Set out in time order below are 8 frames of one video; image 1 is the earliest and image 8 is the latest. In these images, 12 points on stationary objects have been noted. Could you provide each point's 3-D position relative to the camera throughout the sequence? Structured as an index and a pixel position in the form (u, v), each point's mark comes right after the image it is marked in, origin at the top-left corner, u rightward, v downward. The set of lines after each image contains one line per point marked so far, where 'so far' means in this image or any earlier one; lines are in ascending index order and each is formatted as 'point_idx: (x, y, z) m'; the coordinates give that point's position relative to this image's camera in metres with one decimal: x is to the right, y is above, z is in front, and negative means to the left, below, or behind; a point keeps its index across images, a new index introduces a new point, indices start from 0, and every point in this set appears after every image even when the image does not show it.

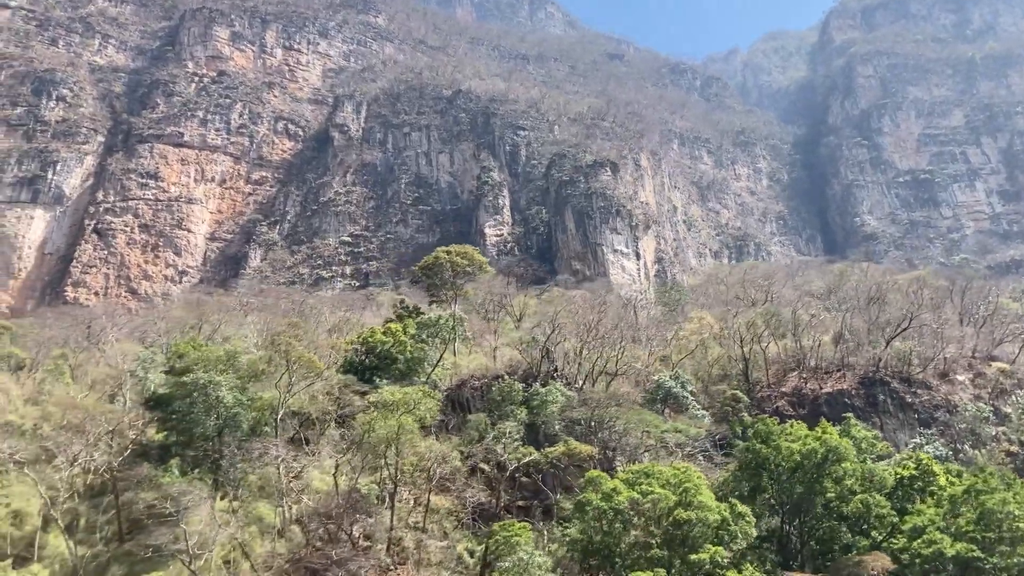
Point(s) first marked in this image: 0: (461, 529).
0: (-1.1, -5.3, +19.3) m
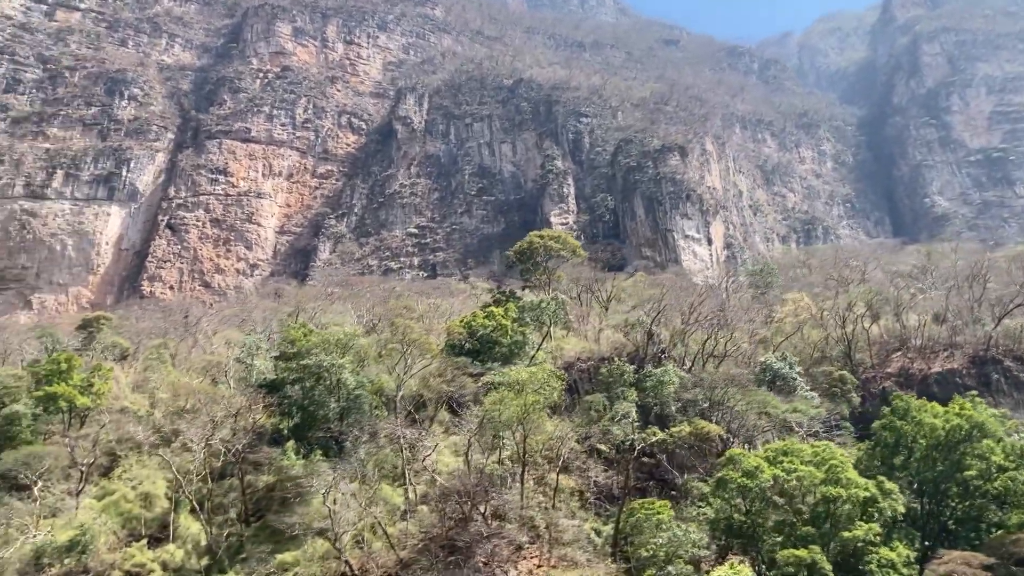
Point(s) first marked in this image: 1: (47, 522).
0: (+1.6, -4.9, +19.3) m
1: (-10.5, -5.3, +20.0) m
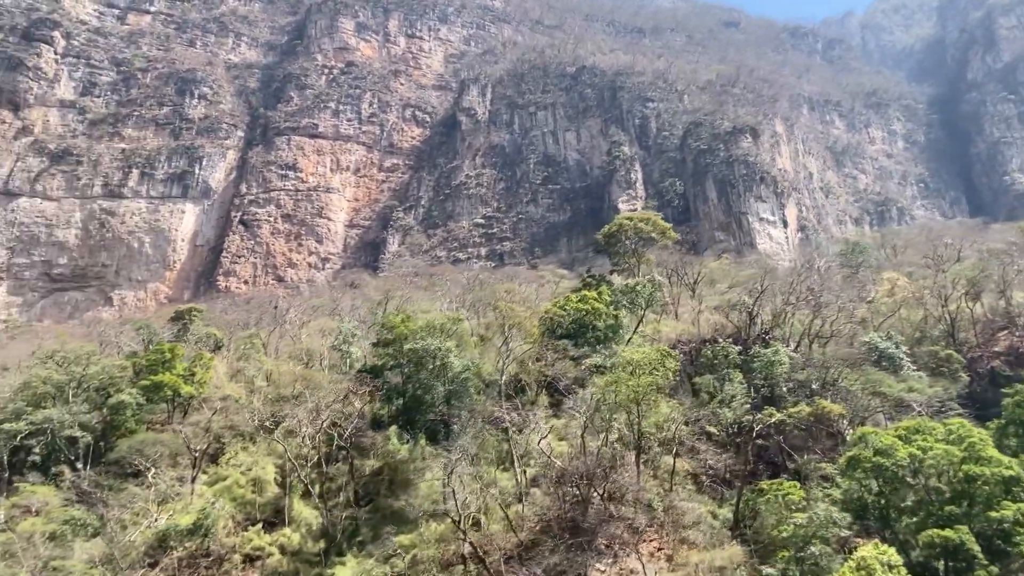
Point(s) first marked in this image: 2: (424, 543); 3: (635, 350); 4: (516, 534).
0: (+4.1, -4.4, +18.9) m
1: (-8.0, -5.1, +20.3) m
2: (-1.8, -5.2, +17.9) m
3: (+2.6, -1.3, +18.9) m
4: (+0.1, -4.9, +17.5) m
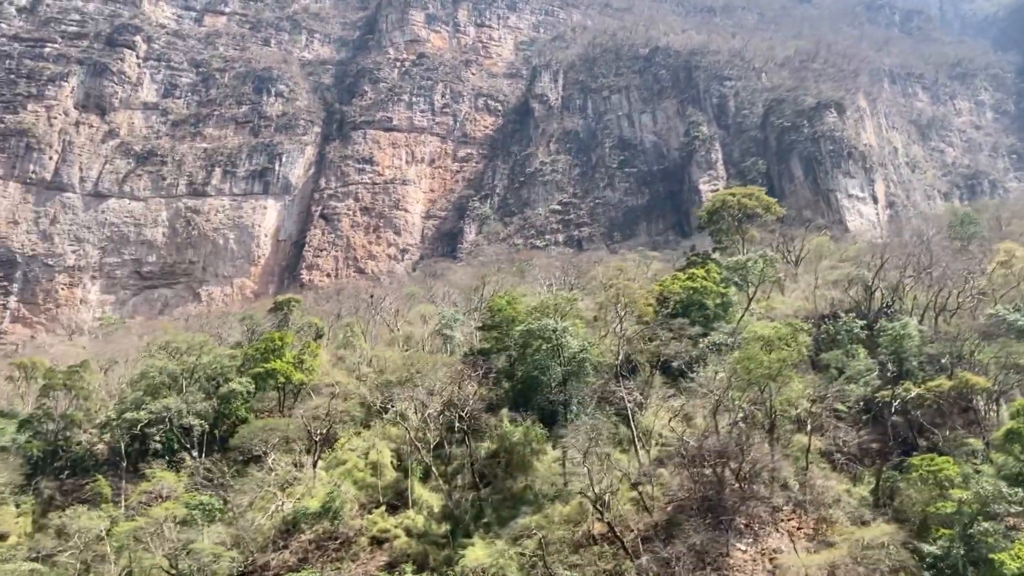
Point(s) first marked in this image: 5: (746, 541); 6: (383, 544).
0: (+6.7, -3.8, +18.3) m
1: (-5.2, -4.7, +20.5) m
2: (+0.8, -4.8, +17.7) m
3: (+5.2, -0.8, +18.3) m
4: (+2.7, -4.4, +17.2) m
5: (+4.4, -4.8, +16.5) m
6: (-2.7, -5.5, +18.7) m
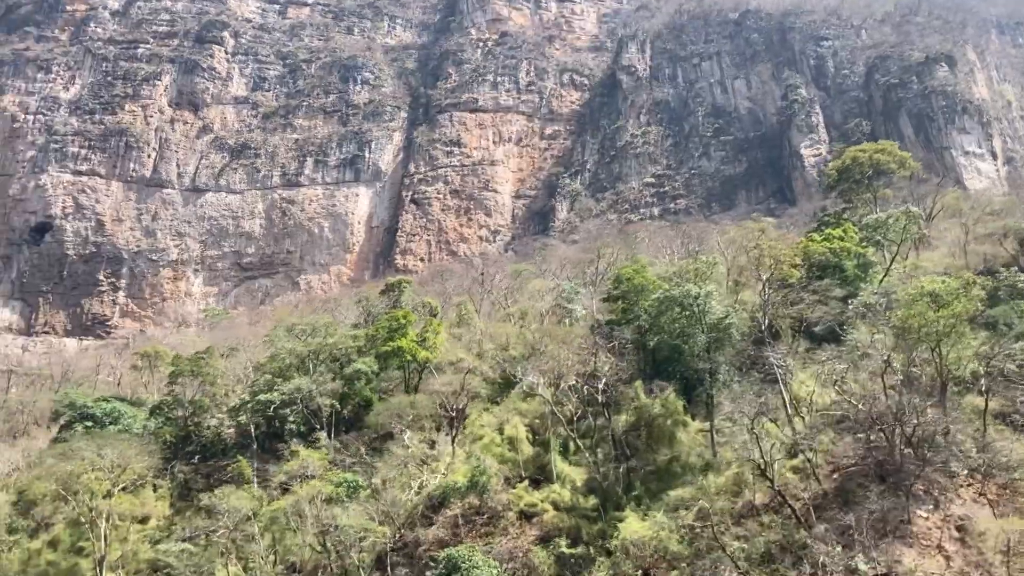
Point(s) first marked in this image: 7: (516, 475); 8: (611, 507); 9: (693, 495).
0: (+9.8, -2.8, +17.0) m
1: (-1.9, -4.2, +20.3) m
2: (+3.8, -4.0, +17.0) m
3: (+8.1, +0.2, +17.1) m
4: (+5.6, -3.6, +16.3) m
5: (+7.3, -3.9, +15.5) m
6: (+0.4, -4.8, +18.4) m
7: (+0.1, -4.3, +19.9) m
8: (+2.0, -4.6, +18.3) m
9: (+3.6, -4.1, +17.2) m
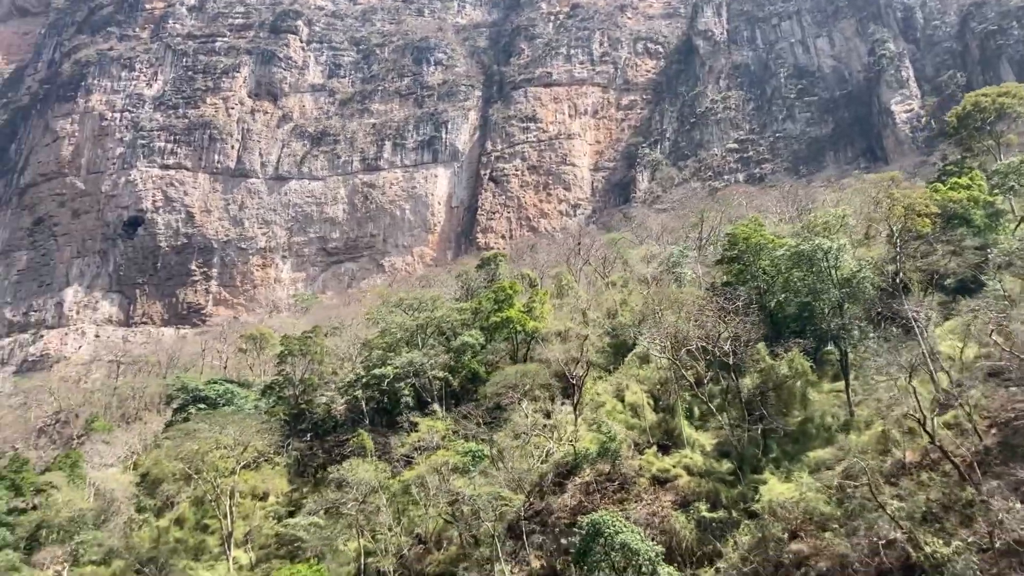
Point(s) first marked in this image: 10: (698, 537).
0: (+12.3, -1.7, +15.9) m
1: (+1.0, -3.4, +20.0) m
2: (+6.4, -3.1, +16.3) m
3: (+10.5, +1.2, +16.1) m
4: (+8.1, -2.7, +15.5) m
5: (+9.8, -2.9, +14.6) m
6: (+3.1, -4.0, +18.0) m
7: (+2.9, -3.4, +19.6) m
8: (+4.7, -3.7, +17.8) m
9: (+6.2, -3.2, +16.6) m
10: (+3.5, -4.6, +16.3) m
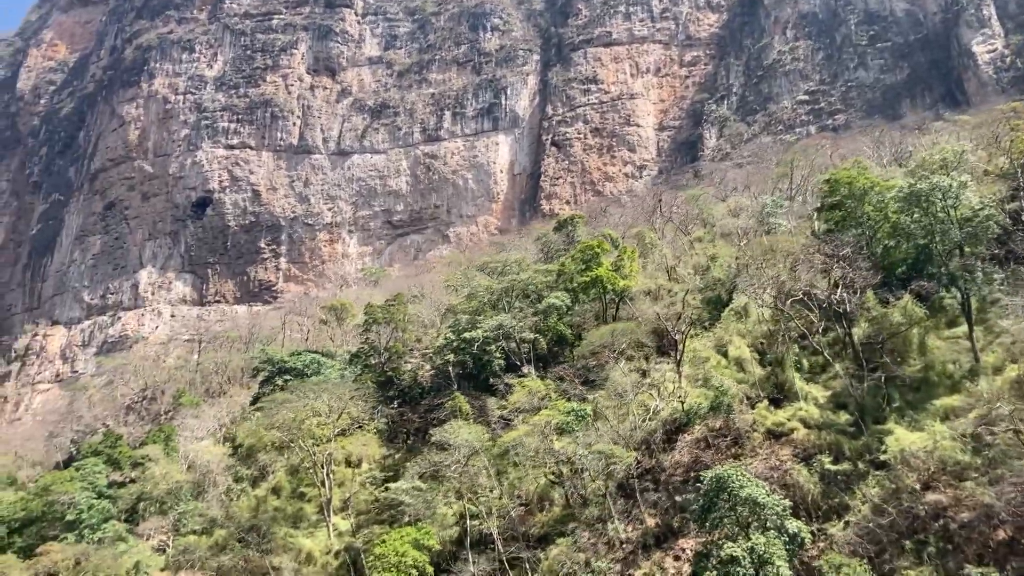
0: (+14.2, -0.4, +14.7) m
1: (+3.3, -2.3, +19.5) m
2: (+8.5, -2.0, +15.5) m
3: (+12.4, +2.5, +14.8) m
4: (+10.1, -1.5, +14.5) m
5: (+11.7, -1.7, +13.5) m
6: (+5.3, -3.0, +17.3) m
7: (+5.2, -2.3, +18.9) m
8: (+6.9, -2.6, +17.0) m
9: (+8.2, -2.0, +15.7) m
10: (+5.6, -3.6, +15.7) m
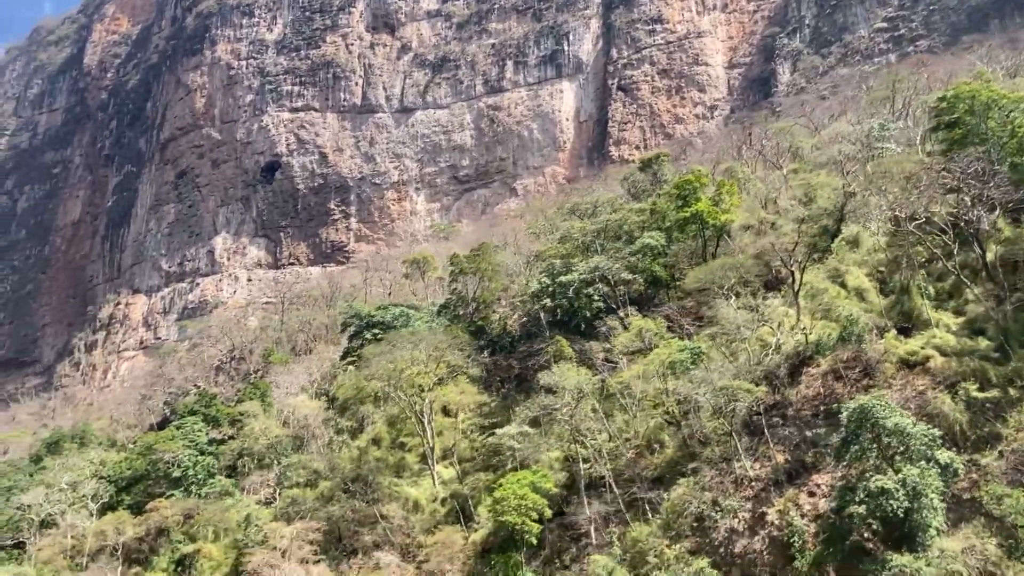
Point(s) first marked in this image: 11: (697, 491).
0: (+16.2, +1.3, +13.1) m
1: (+5.6, -0.8, +18.8) m
2: (+10.6, -0.5, +14.4) m
3: (+14.2, +4.1, +13.3) m
4: (+12.1, 0.0, +13.3) m
5: (+13.7, -0.1, +12.2) m
6: (+7.6, -1.5, +16.5) m
7: (+7.5, -0.8, +18.0) m
8: (+9.1, -1.0, +16.0) m
9: (+10.3, -0.5, +14.7) m
10: (+7.7, -2.2, +14.8) m
11: (+3.5, -3.8, +16.5) m
